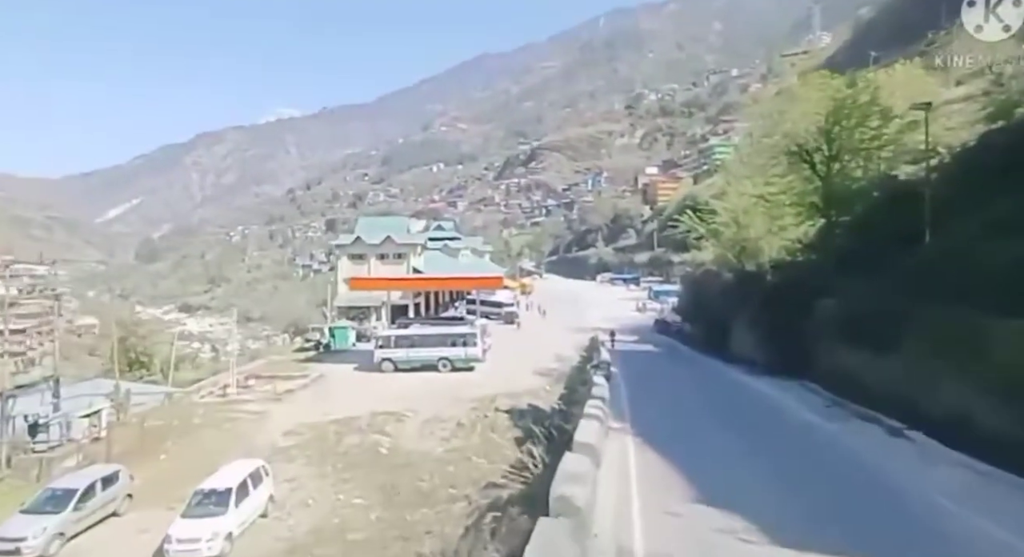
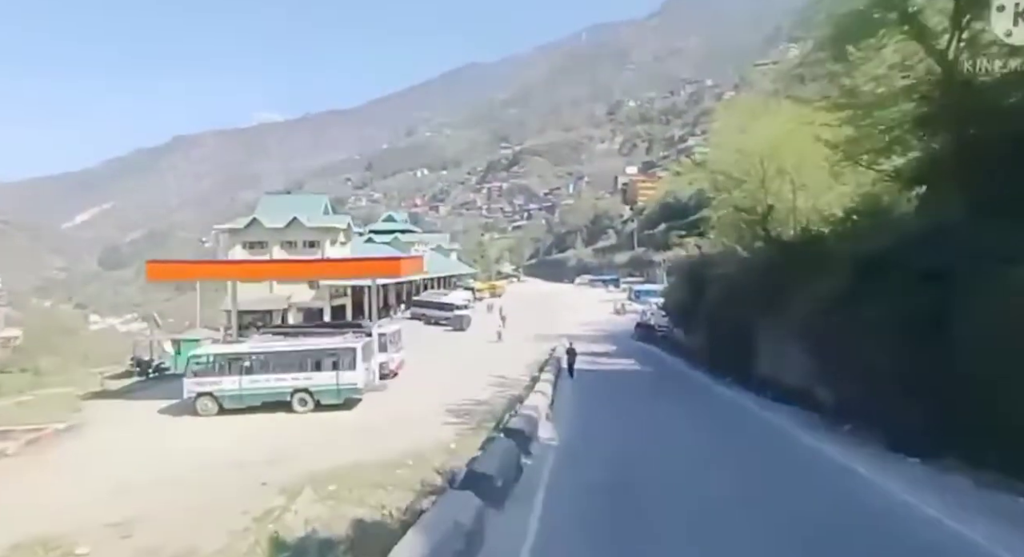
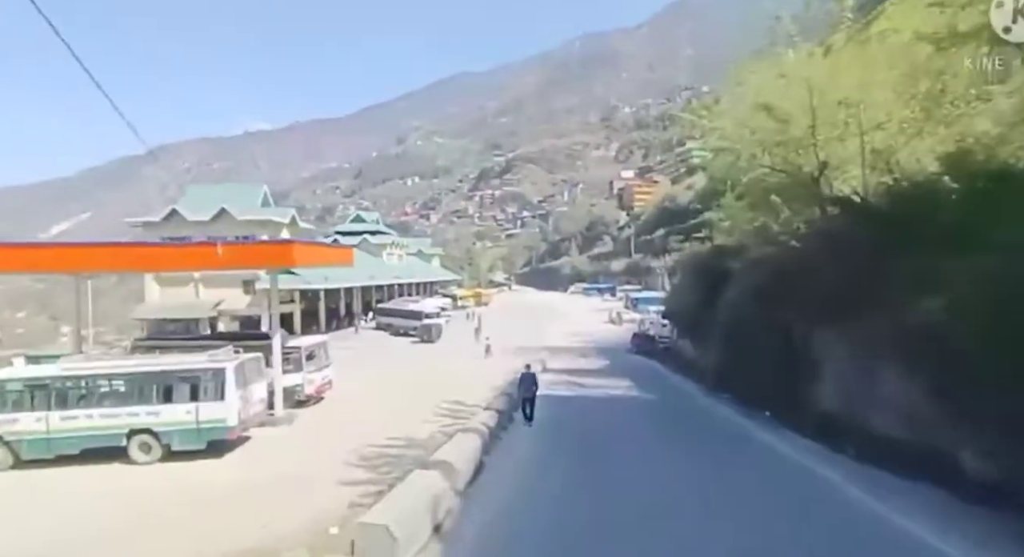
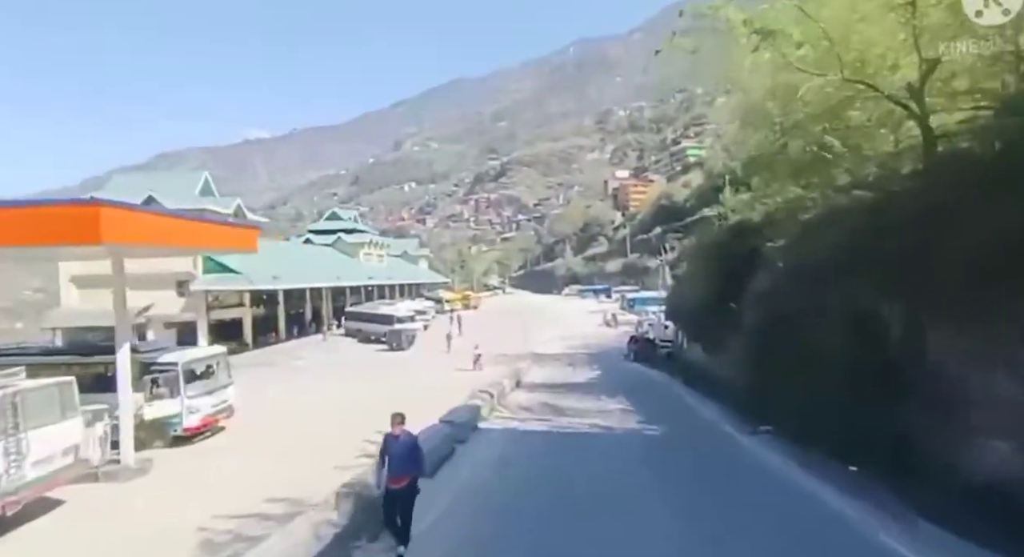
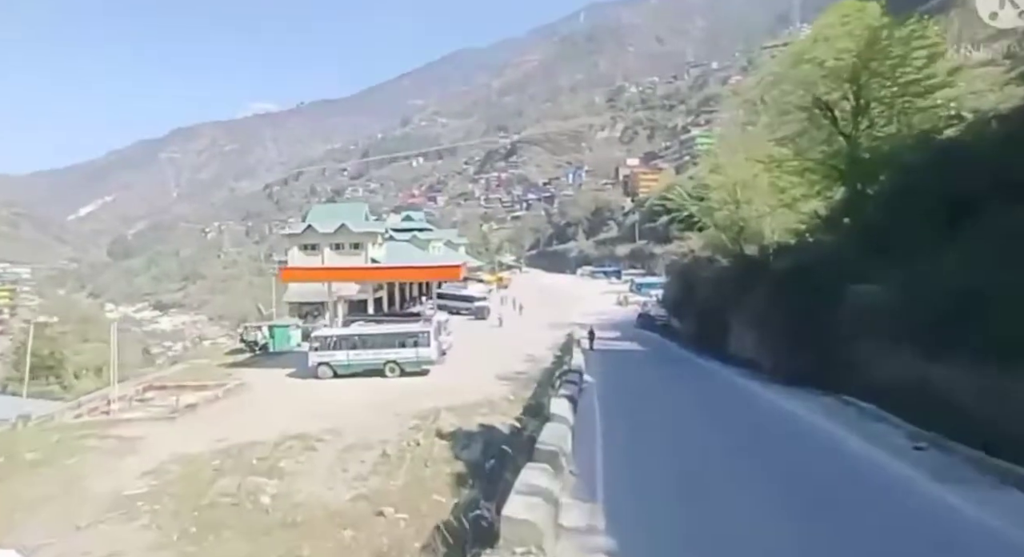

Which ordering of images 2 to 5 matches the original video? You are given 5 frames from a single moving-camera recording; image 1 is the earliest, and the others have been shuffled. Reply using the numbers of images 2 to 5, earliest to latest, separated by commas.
5, 2, 3, 4
